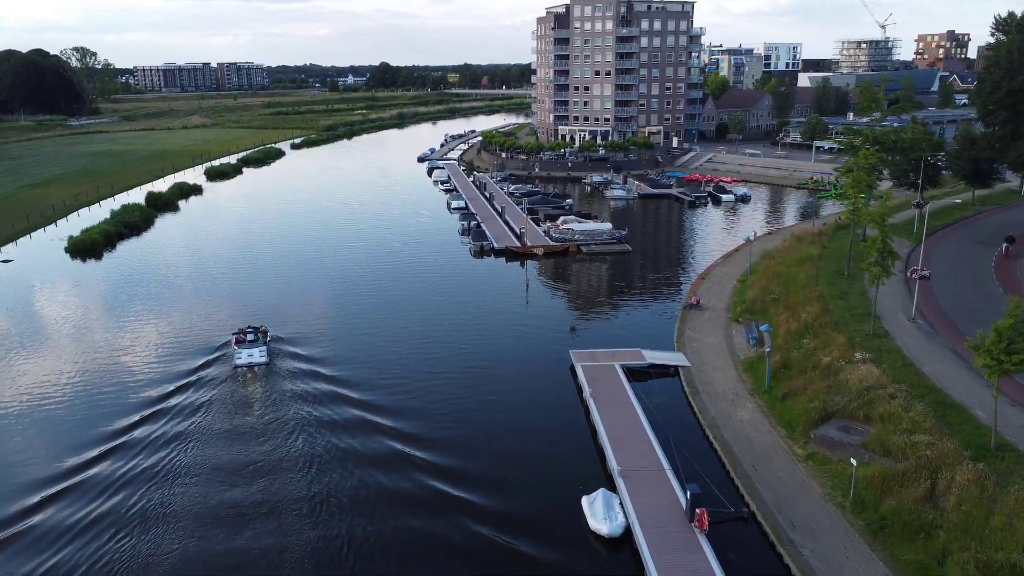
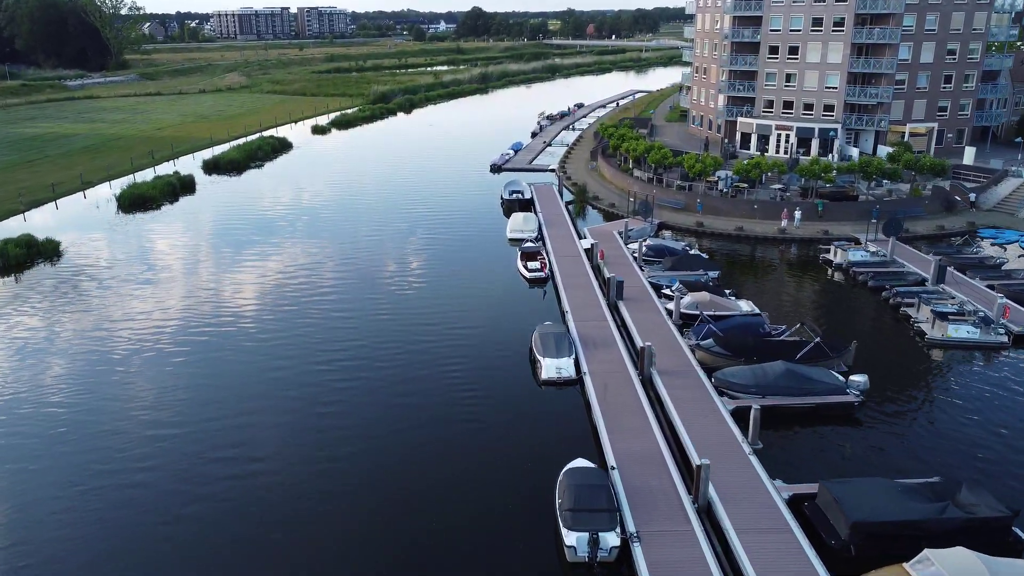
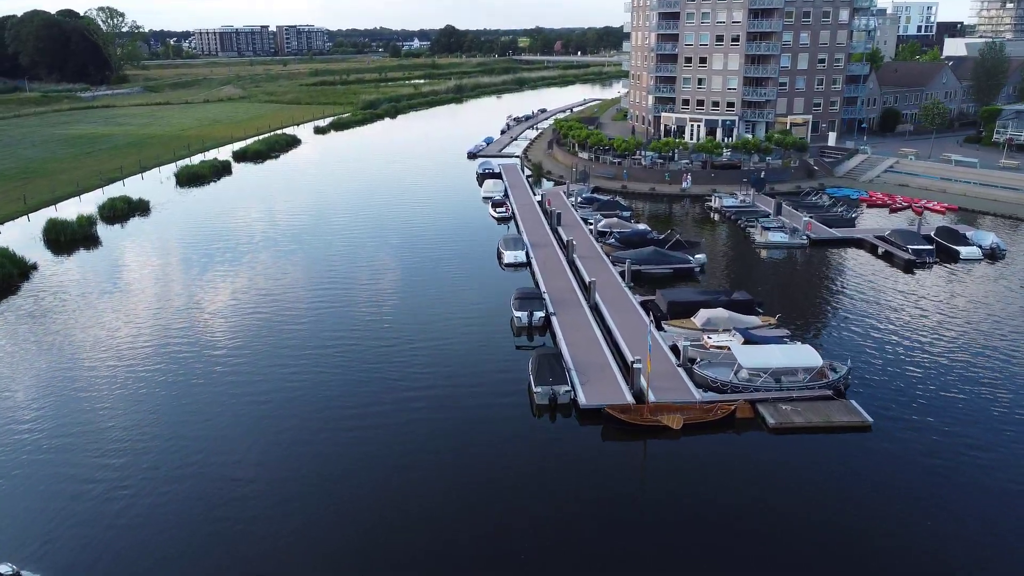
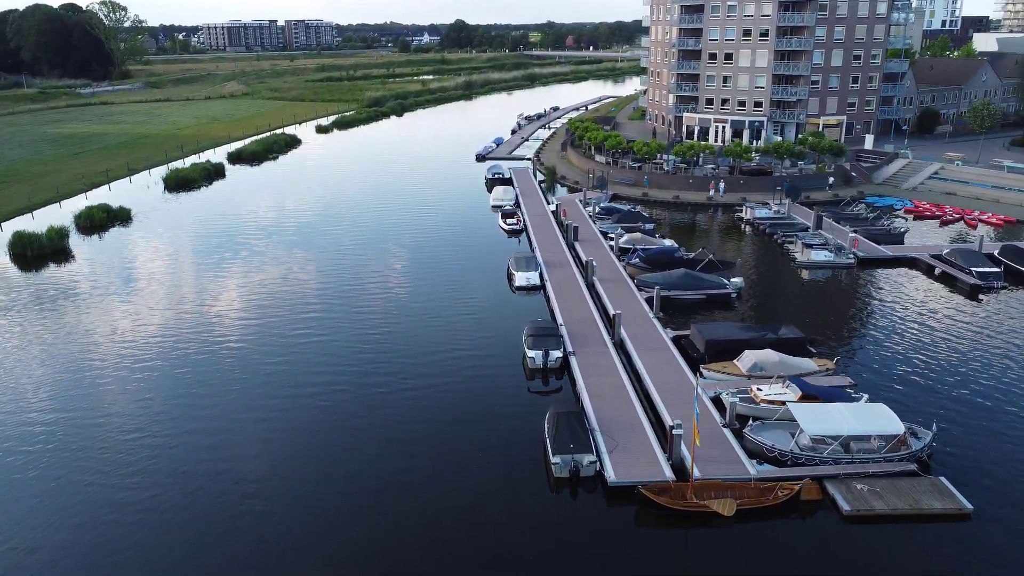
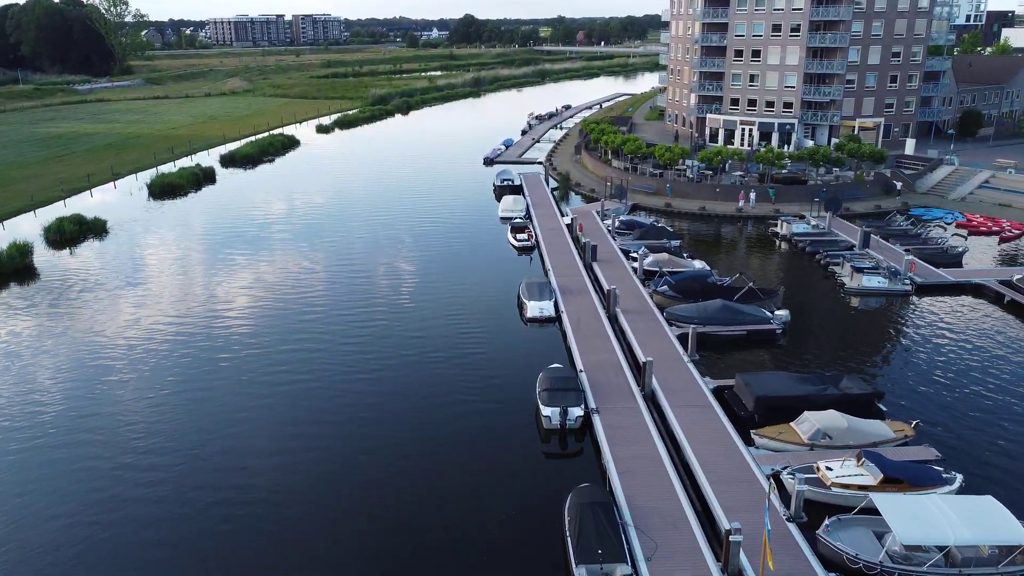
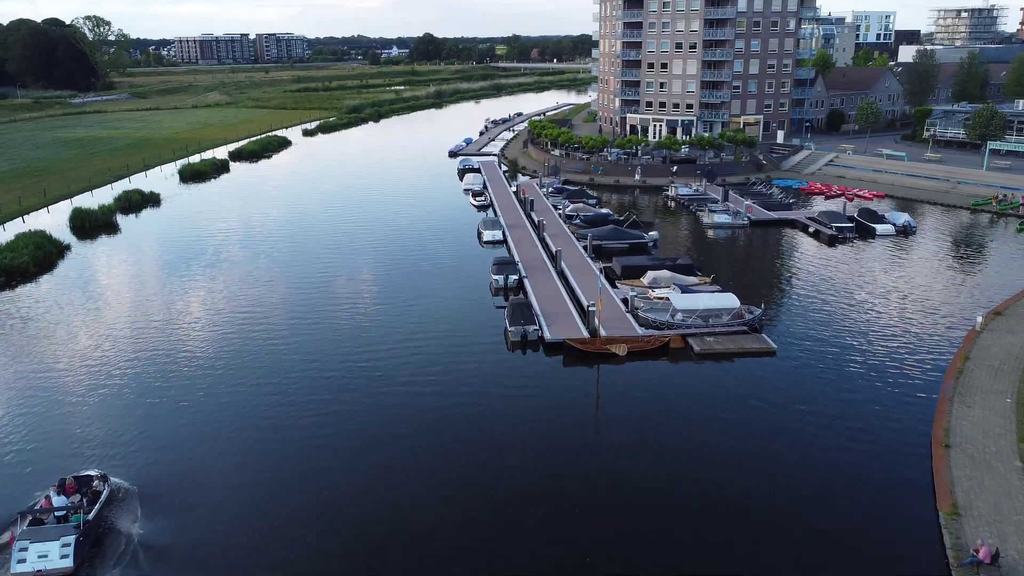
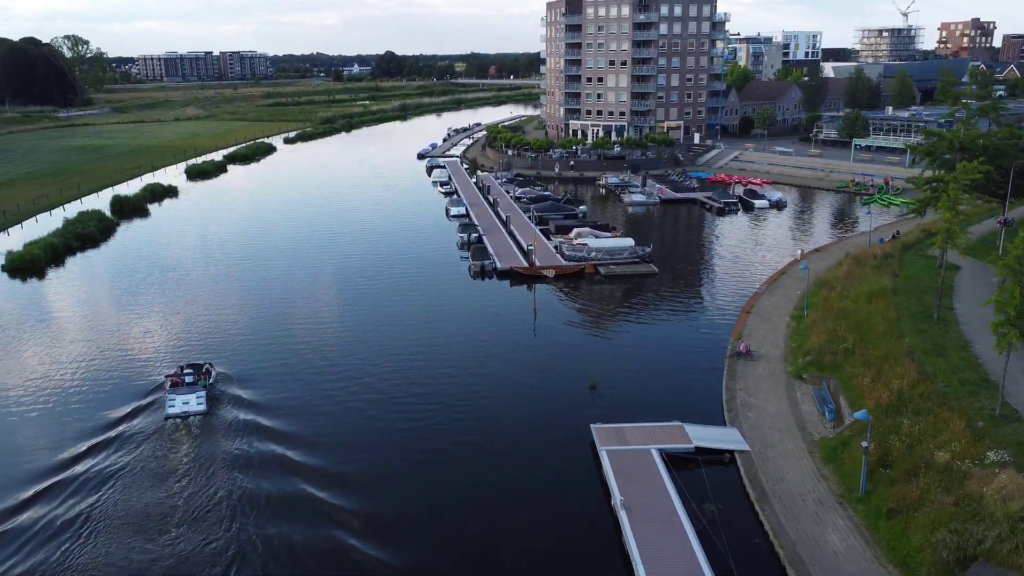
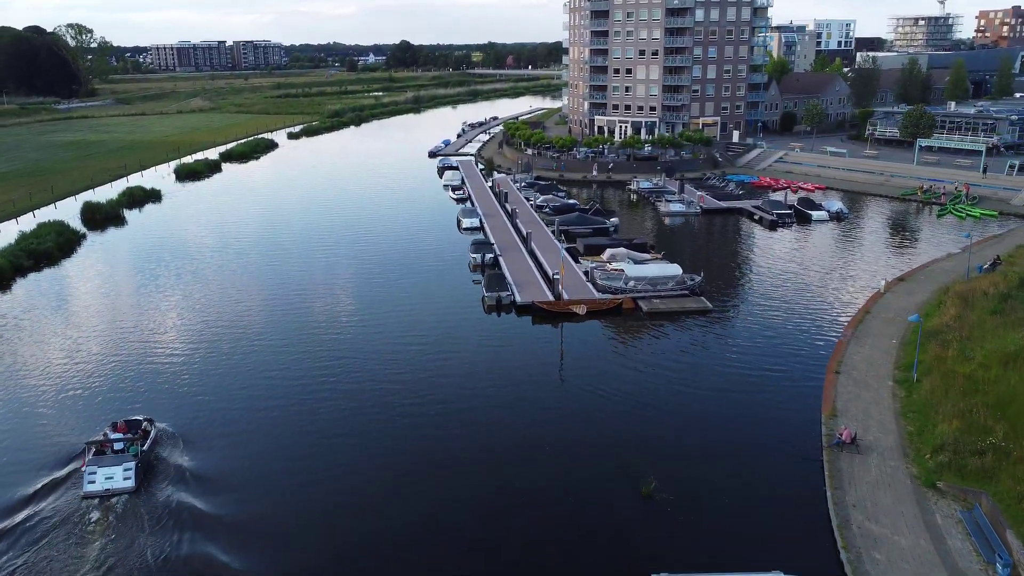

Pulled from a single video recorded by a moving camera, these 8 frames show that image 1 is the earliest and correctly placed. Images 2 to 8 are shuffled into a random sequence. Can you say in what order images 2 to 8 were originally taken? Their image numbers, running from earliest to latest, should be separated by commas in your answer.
7, 8, 6, 3, 4, 5, 2
